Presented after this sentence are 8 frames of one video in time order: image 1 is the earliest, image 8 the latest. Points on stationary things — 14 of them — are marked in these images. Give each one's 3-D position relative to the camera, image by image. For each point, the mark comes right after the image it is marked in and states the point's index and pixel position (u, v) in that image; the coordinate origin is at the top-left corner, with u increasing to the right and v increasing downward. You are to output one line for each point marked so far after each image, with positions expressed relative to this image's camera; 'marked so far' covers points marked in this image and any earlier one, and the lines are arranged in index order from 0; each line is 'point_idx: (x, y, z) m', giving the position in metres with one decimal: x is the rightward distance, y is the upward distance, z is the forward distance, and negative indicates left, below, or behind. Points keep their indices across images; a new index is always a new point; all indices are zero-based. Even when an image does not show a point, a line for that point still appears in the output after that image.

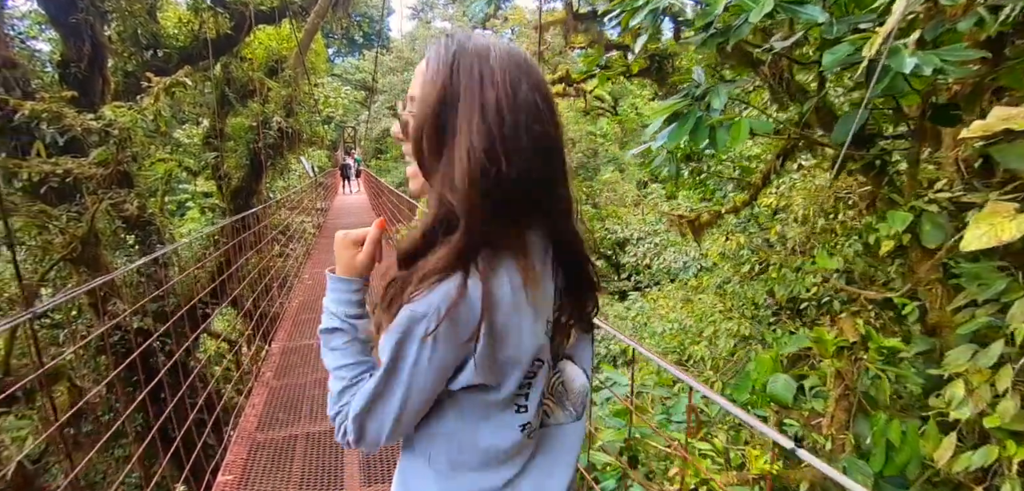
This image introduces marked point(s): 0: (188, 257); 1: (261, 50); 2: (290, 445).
0: (-2.6, -0.1, +3.6) m
1: (-2.5, +2.0, +4.5) m
2: (-0.6, -0.6, +1.3) m
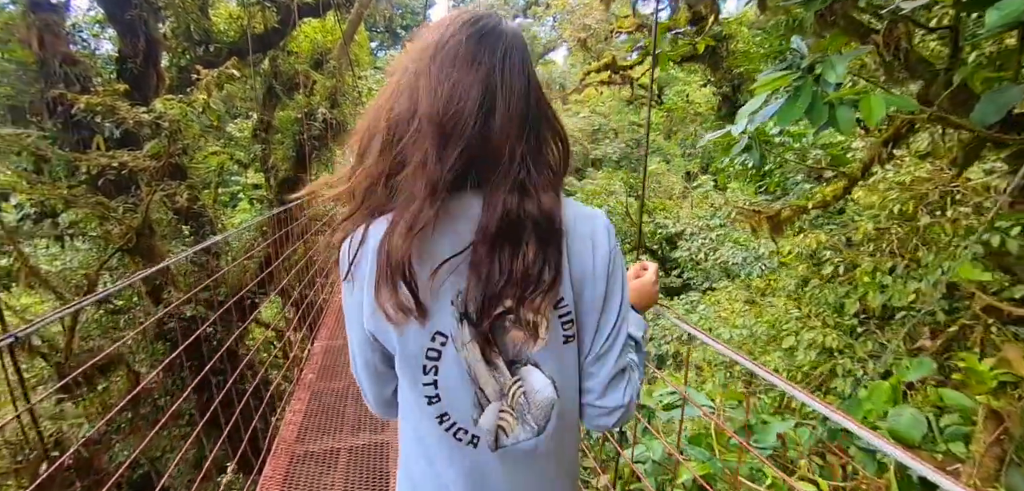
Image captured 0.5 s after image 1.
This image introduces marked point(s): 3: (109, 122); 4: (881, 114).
0: (-2.2, 0.0, +3.6) m
1: (-2.1, +2.1, +4.5) m
2: (-0.5, -0.6, +1.2) m
3: (-2.3, +0.7, +2.6) m
4: (+0.5, +0.2, +0.7) m
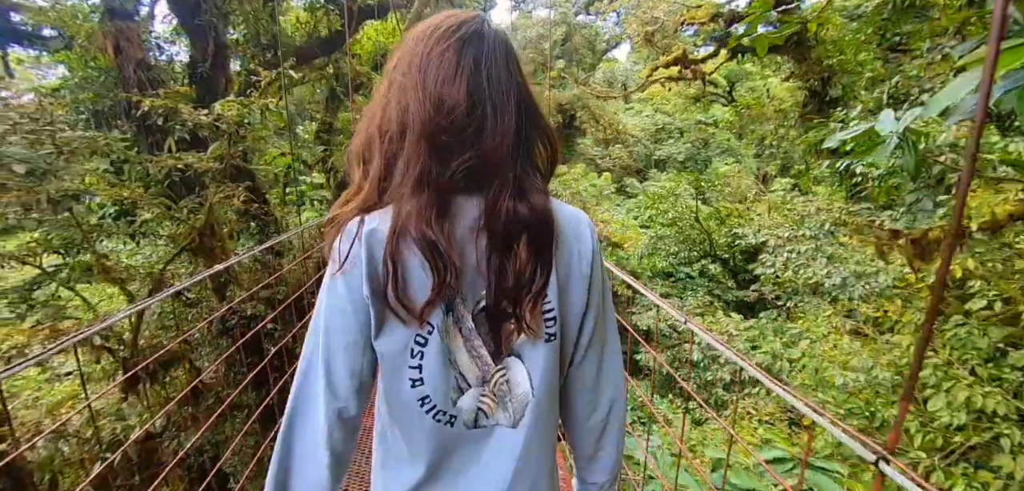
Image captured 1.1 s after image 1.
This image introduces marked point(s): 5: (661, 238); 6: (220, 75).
0: (-1.8, 0.0, +3.7) m
1: (-1.5, +2.0, +4.6) m
2: (-0.4, -0.6, +1.1) m
3: (-2.0, +0.7, +2.7) m
4: (+0.6, +0.1, +0.4) m
5: (+1.9, +0.1, +5.7) m
6: (-2.1, +1.2, +3.2) m
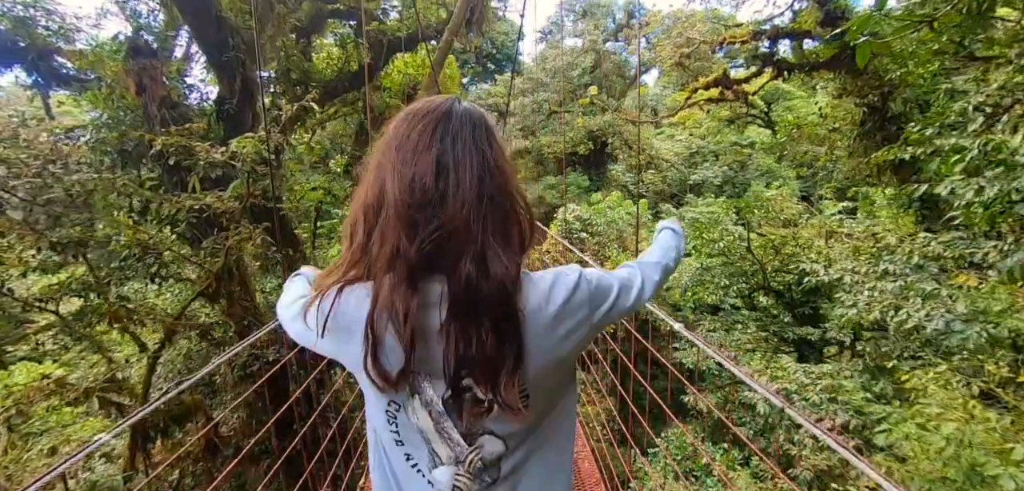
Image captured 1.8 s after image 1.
0: (-1.5, -0.3, +3.6) m
1: (-1.1, +1.7, +4.5) m
2: (-0.3, -0.7, +0.9) m
3: (-1.8, +0.5, +2.6) m
4: (+0.7, +0.1, +0.1) m
5: (+2.3, -0.3, +5.3) m
6: (-1.9, +1.0, +3.2) m
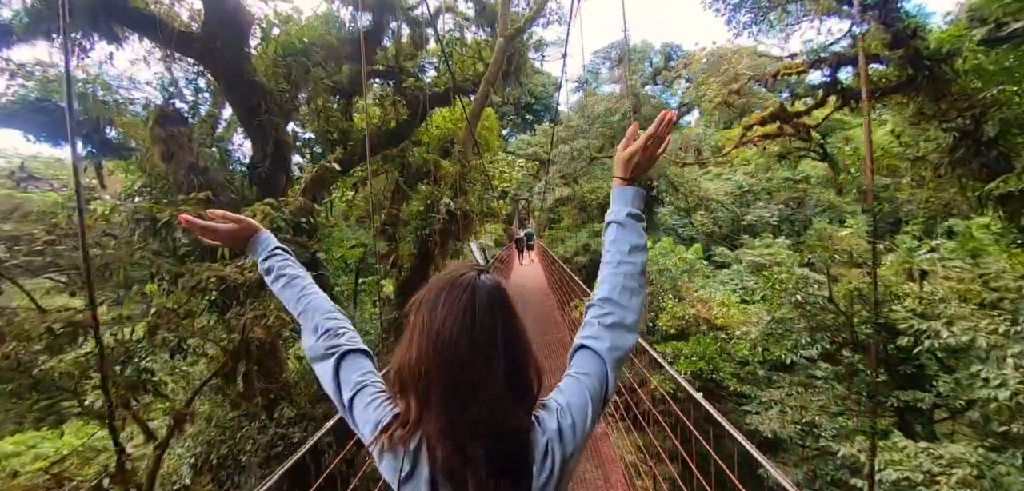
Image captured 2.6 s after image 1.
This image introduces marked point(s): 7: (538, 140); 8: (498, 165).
0: (-1.1, -0.8, +3.3) m
1: (-0.8, +1.1, +4.5) m
2: (-0.2, -0.9, +0.5) m
3: (-1.5, +0.1, +2.5) m
4: (+0.7, 0.0, -0.2) m
5: (+2.8, -0.8, +4.7) m
6: (-1.6, +0.5, +3.1) m
7: (+0.7, +2.8, +11.9) m
8: (-0.2, +1.0, +5.3) m
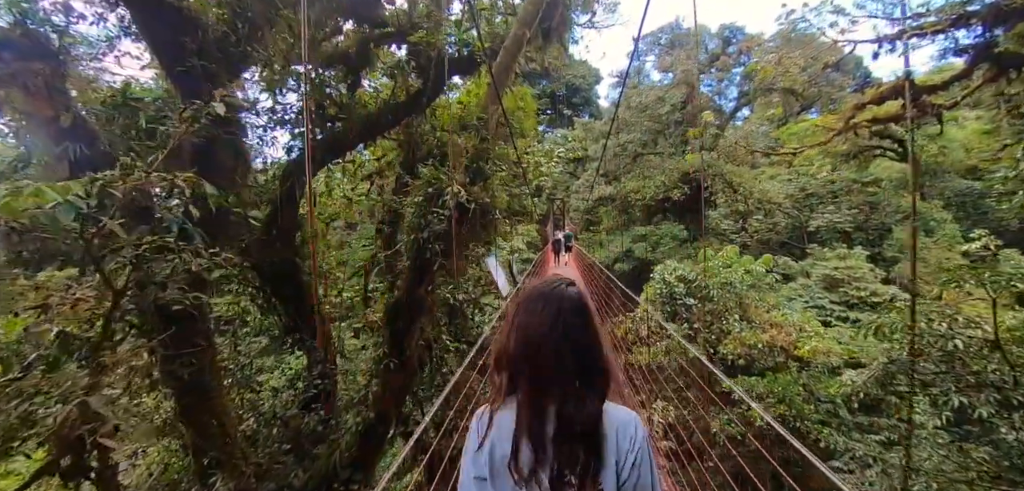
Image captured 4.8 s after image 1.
0: (-1.0, -0.8, +2.5) m
1: (-0.4, +1.1, +3.7) m
2: (-0.2, -0.9, -0.4) m
3: (-1.4, +0.1, +1.7) m
4: (+0.6, -0.1, -1.1) m
5: (+3.0, -0.9, +3.6) m
6: (-1.4, +0.5, +2.3) m
7: (+1.6, +2.7, +10.9) m
8: (+0.2, +0.9, +4.5) m
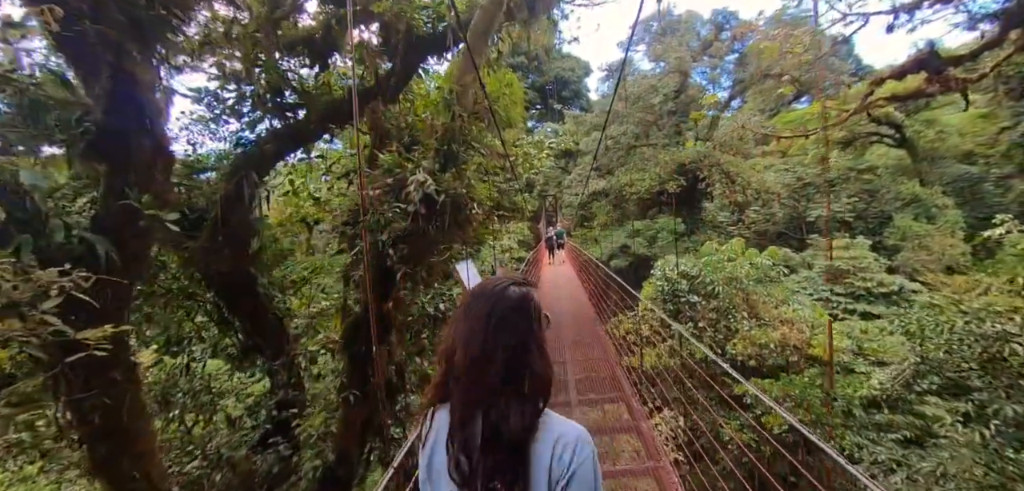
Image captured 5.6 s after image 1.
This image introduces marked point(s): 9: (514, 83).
0: (-1.0, -0.8, +2.2) m
1: (-0.6, +1.1, +3.3) m
2: (-0.2, -1.0, -0.7) m
3: (-1.4, 0.0, +1.4) m
4: (+0.6, 0.0, -1.5) m
5: (+3.0, -0.8, +3.3) m
6: (-1.5, +0.5, +2.0) m
7: (+1.3, +2.8, +10.6) m
8: (+0.1, +0.9, +4.1) m
9: (0.0, +1.4, +3.9) m
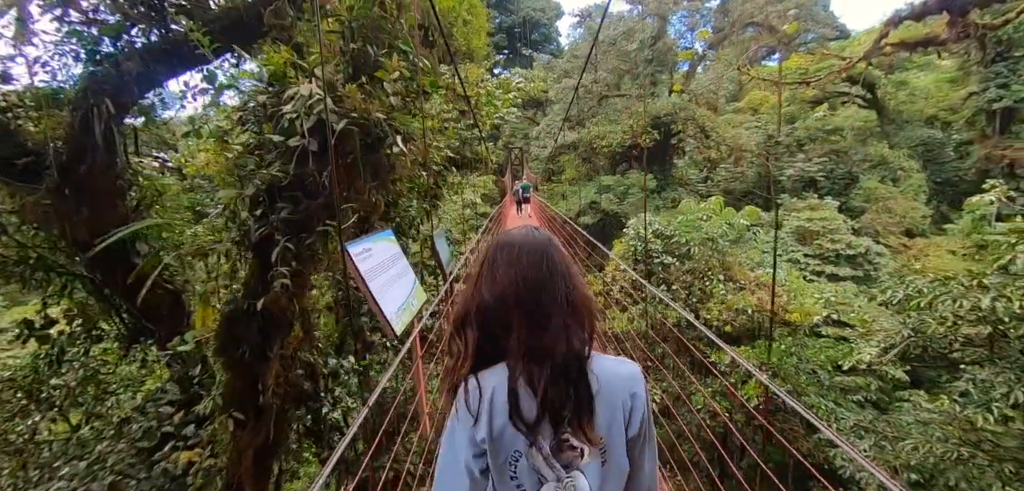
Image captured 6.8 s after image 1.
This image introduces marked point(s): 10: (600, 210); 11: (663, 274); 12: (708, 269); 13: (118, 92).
0: (-1.2, -0.7, +1.7) m
1: (-0.8, +1.3, +2.6) m
2: (-0.1, -1.1, -1.1) m
3: (-1.5, +0.1, +0.8) m
4: (+0.7, -0.3, -1.9) m
5: (+2.7, -0.6, +3.1) m
6: (-1.6, +0.6, +1.3) m
7: (+0.5, +3.7, +9.8) m
8: (-0.2, +1.2, +3.5) m
9: (-0.3, +1.7, +3.2) m
10: (+1.7, +0.7, +8.9) m
11: (+1.6, -0.3, +4.9) m
12: (+2.0, -0.2, +4.6) m
13: (-1.6, +0.6, +1.9) m
